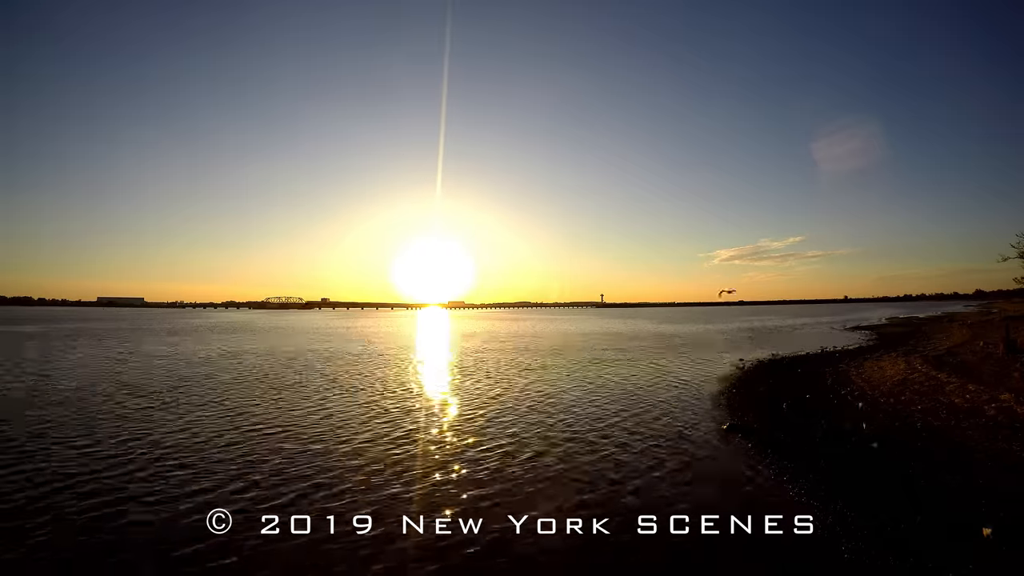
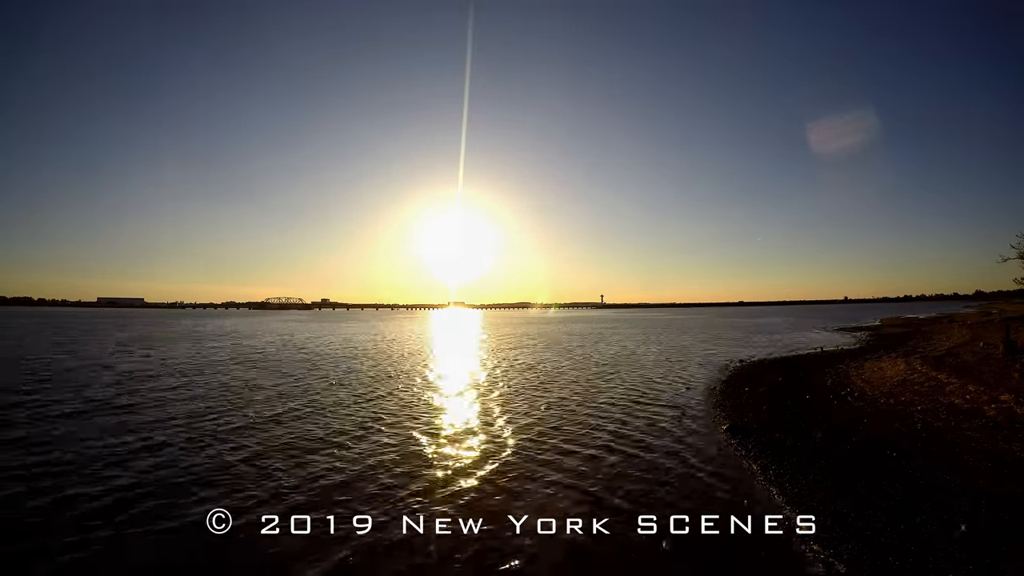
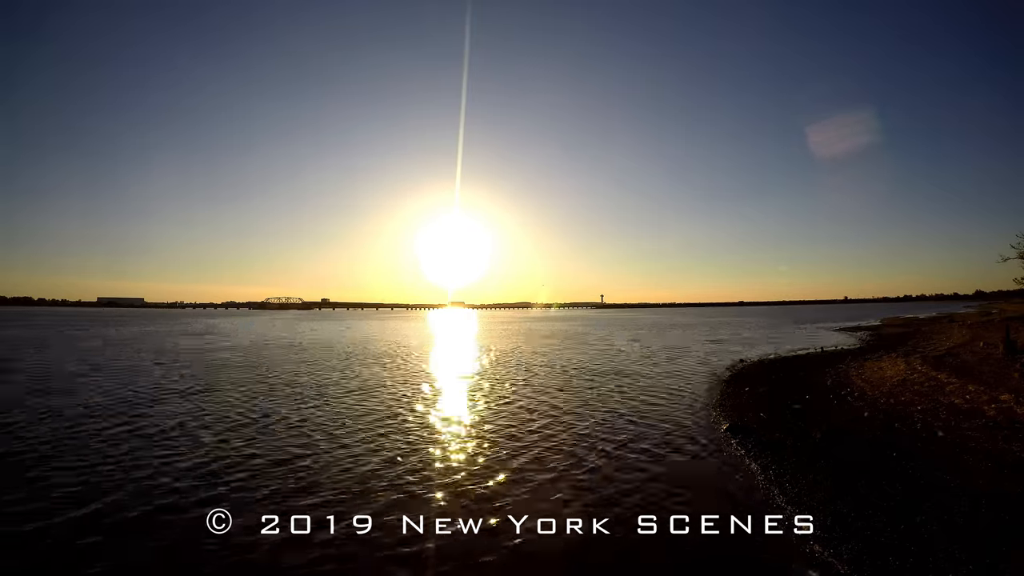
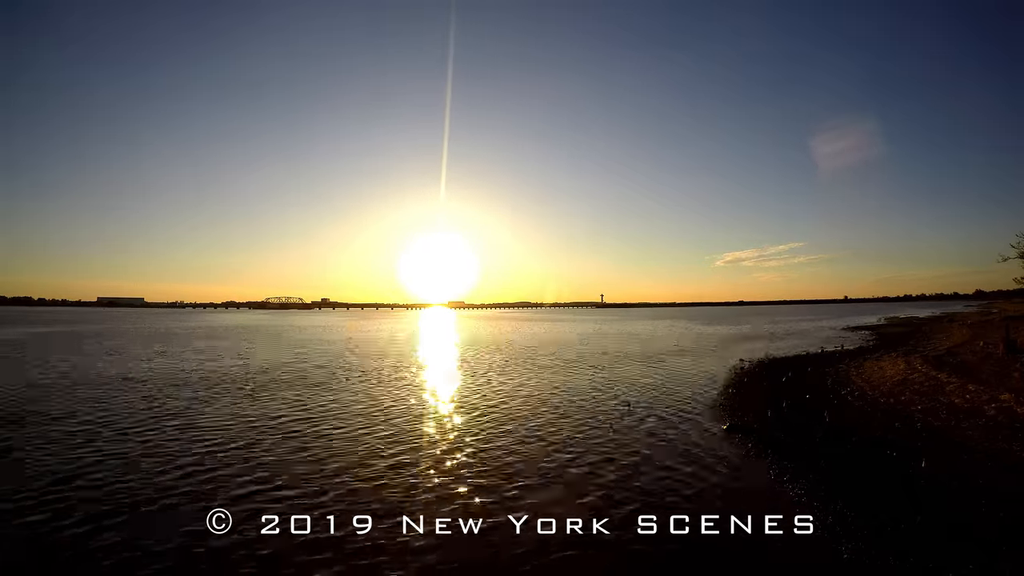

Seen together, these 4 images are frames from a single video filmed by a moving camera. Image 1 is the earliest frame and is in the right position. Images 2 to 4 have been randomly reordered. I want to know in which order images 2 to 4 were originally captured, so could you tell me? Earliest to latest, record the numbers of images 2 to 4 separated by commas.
4, 3, 2
